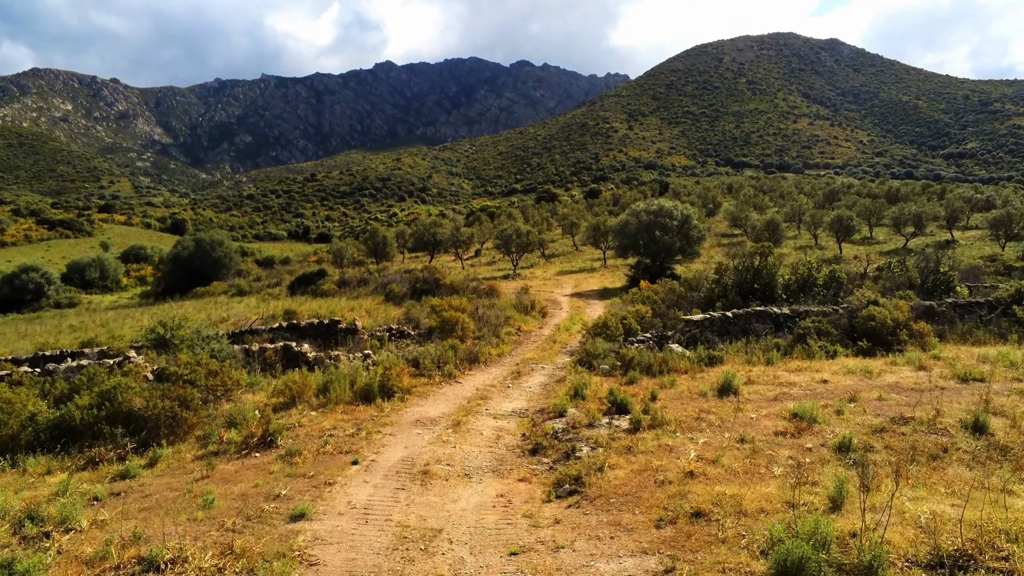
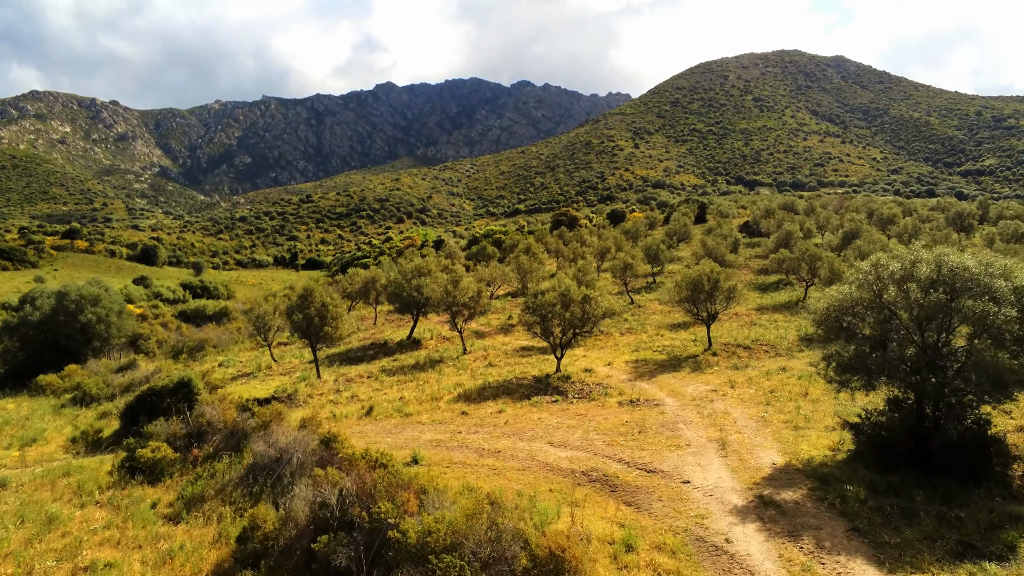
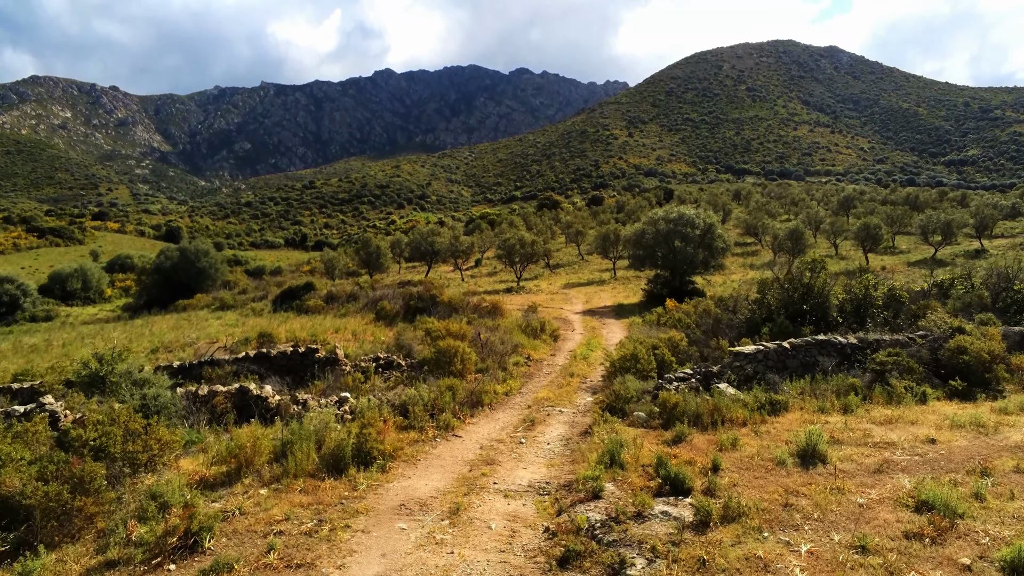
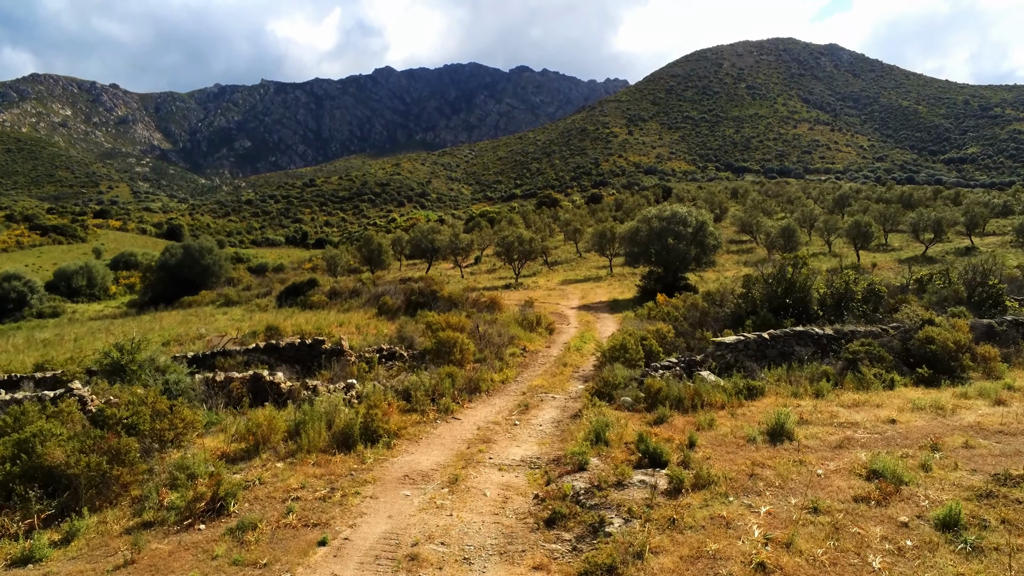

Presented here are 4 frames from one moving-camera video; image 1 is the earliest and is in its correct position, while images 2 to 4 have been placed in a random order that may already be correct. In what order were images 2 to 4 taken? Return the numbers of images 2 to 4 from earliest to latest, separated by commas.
4, 3, 2
